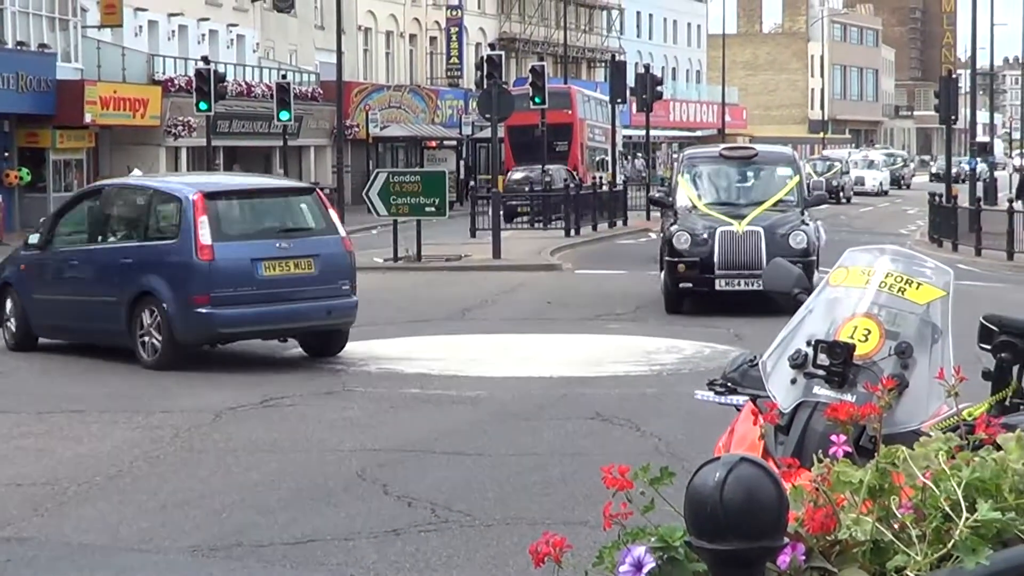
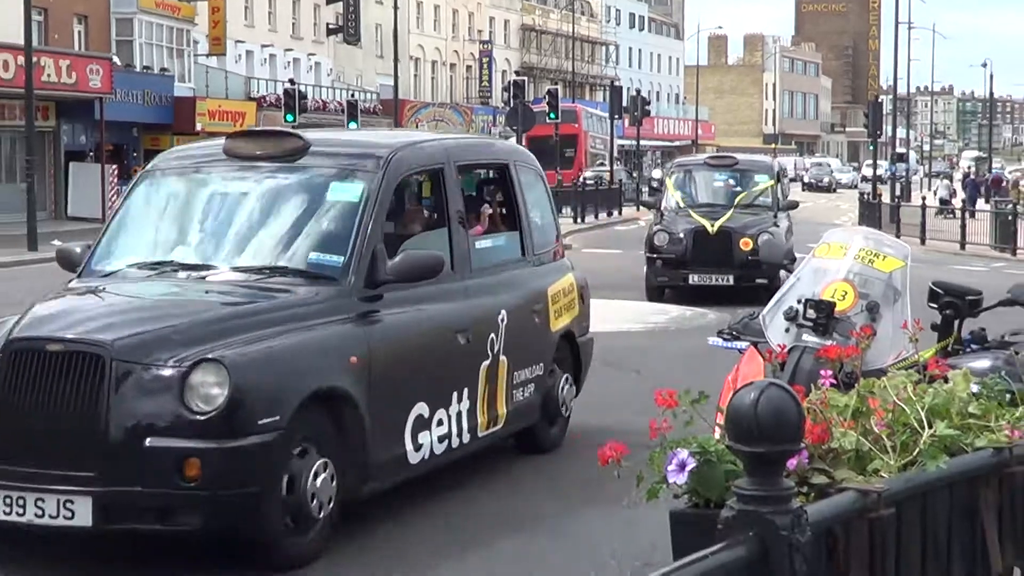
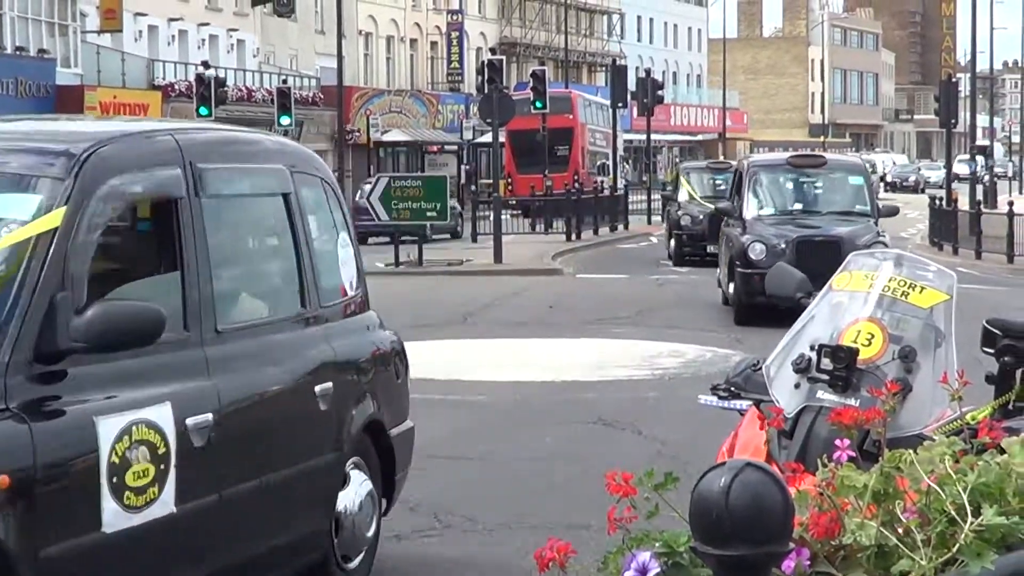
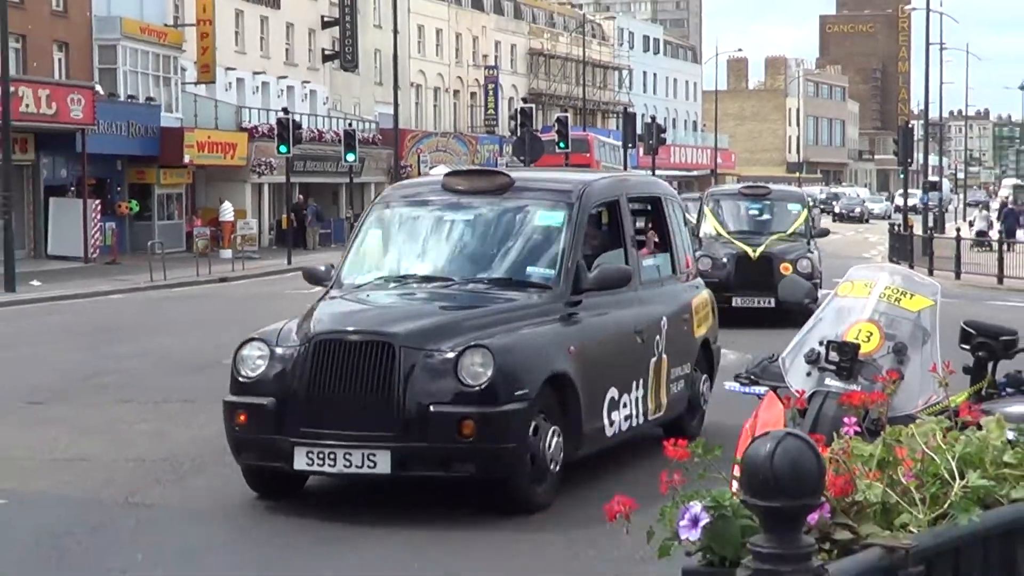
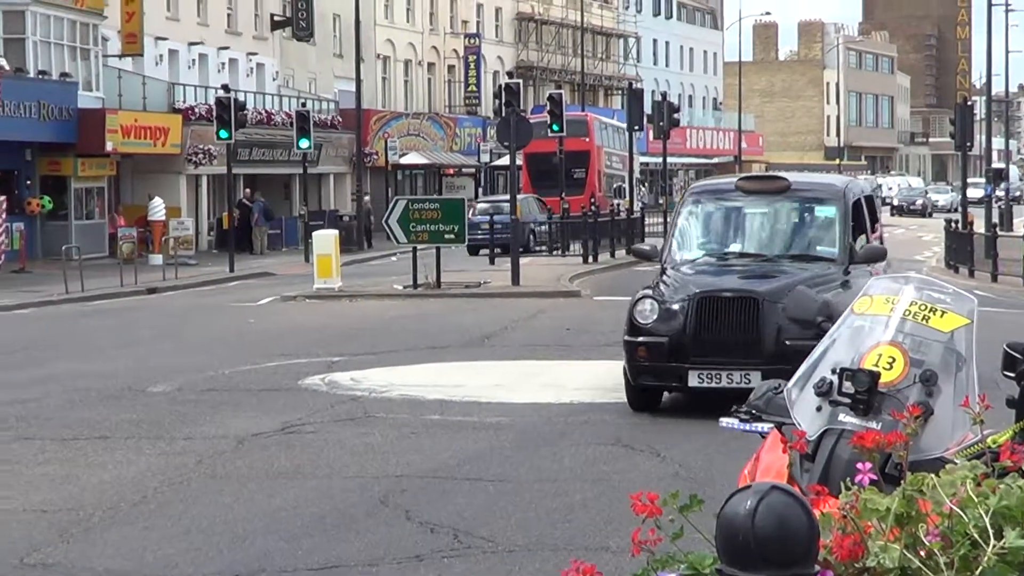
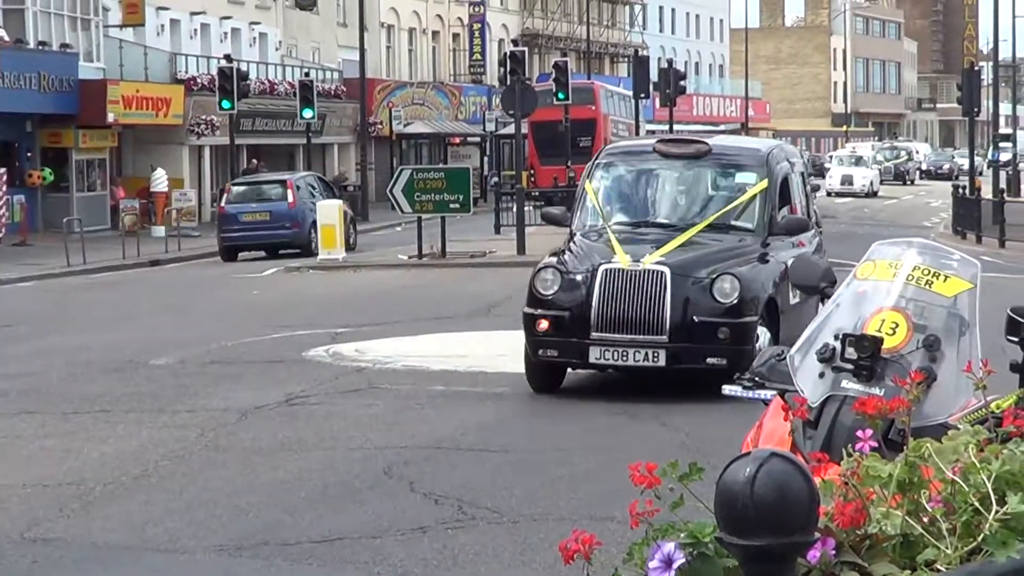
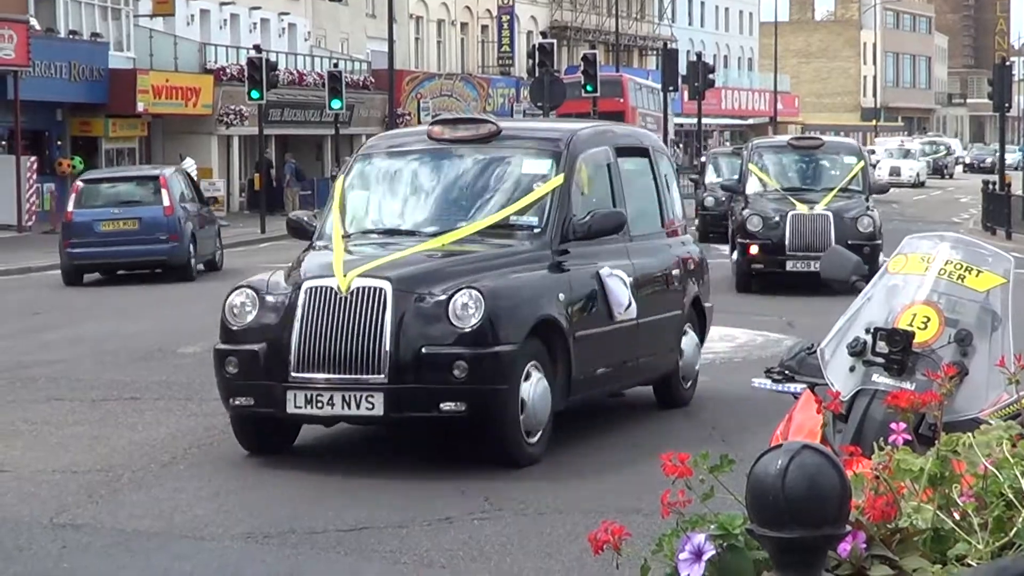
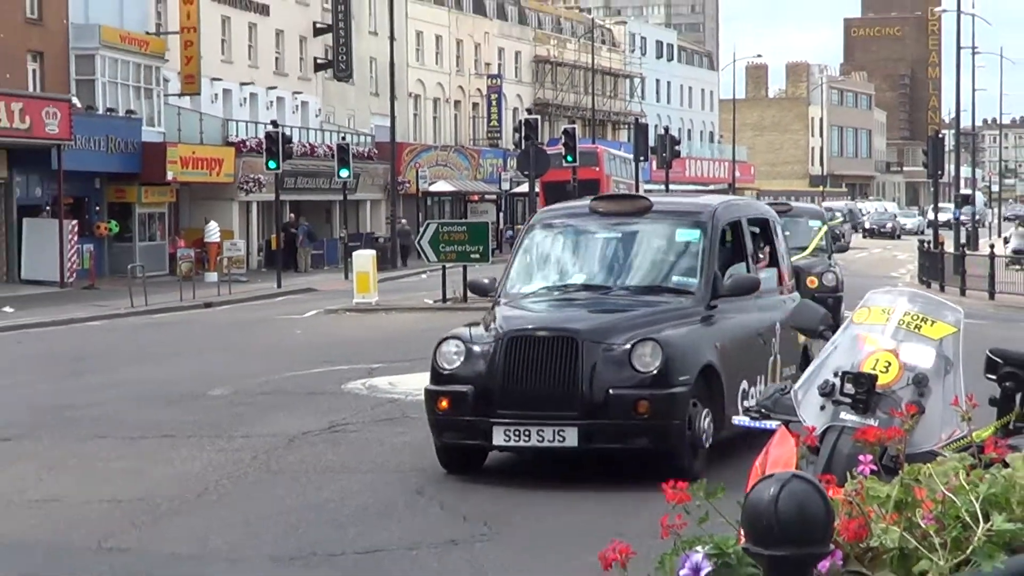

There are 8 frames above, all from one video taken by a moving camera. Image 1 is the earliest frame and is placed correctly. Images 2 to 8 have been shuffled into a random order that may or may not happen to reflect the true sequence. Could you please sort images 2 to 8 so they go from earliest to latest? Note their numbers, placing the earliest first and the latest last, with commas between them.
7, 6, 3, 5, 8, 4, 2
